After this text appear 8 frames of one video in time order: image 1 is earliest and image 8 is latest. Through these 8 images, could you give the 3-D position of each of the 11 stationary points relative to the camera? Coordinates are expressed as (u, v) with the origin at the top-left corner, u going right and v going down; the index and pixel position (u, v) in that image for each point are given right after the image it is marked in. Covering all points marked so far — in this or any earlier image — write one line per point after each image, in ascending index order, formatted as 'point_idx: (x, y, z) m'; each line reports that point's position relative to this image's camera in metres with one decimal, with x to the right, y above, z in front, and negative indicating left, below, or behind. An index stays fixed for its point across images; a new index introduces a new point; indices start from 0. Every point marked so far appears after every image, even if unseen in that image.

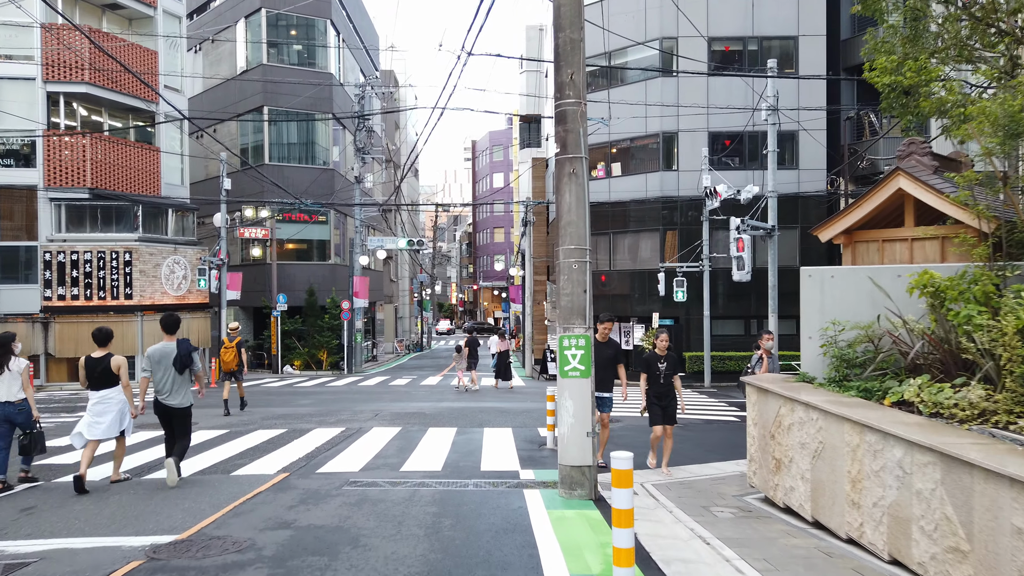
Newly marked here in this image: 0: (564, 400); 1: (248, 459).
0: (+0.6, -1.2, +7.7) m
1: (-3.6, -2.3, +10.3) m
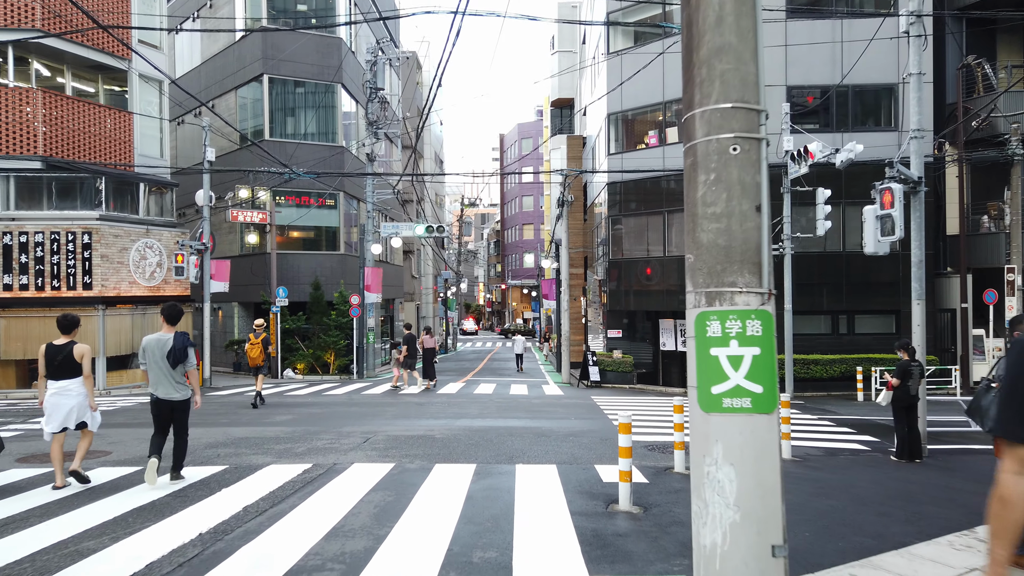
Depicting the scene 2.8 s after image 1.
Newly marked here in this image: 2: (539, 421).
0: (+0.9, -0.8, +3.2) m
1: (-3.2, -2.0, +6.0) m
2: (+0.5, -2.5, +14.0) m
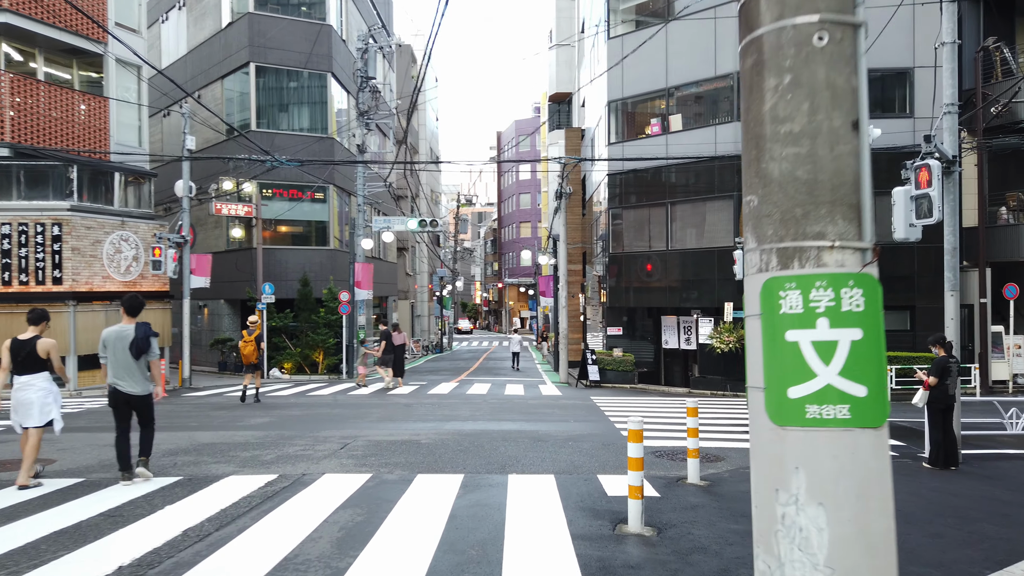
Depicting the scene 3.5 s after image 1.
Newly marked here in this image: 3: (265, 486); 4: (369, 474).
0: (+0.8, -0.7, +2.2) m
1: (-3.2, -1.8, +4.9) m
2: (+0.4, -2.3, +13.0) m
3: (-2.6, -2.1, +7.9) m
4: (-1.6, -2.1, +8.5) m
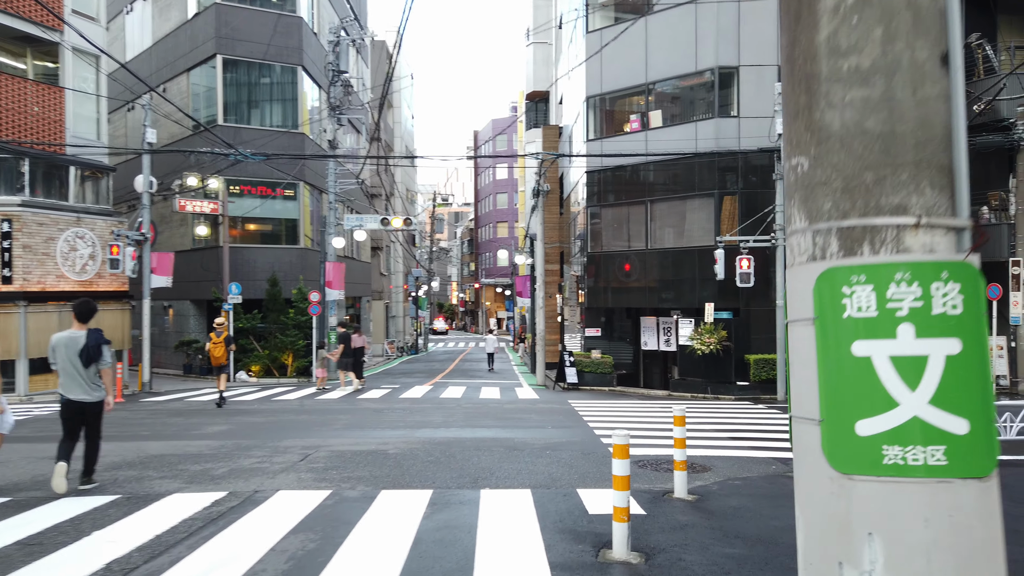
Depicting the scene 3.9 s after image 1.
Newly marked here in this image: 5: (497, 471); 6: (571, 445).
0: (+0.7, -0.6, +1.5) m
1: (-3.4, -1.8, +4.2) m
2: (0.0, -2.3, +12.3) m
3: (-2.9, -2.1, +7.2) m
4: (-1.9, -2.1, +7.8) m
5: (-0.2, -2.1, +8.8) m
6: (+0.8, -2.2, +10.7) m
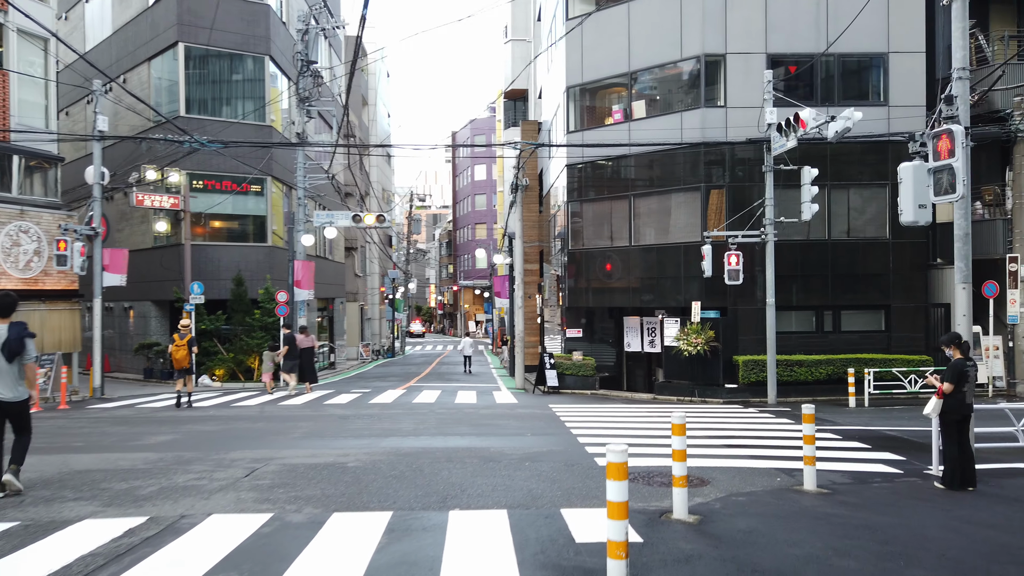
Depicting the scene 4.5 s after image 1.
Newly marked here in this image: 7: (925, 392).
0: (+0.7, -0.5, +0.5) m
1: (-3.6, -1.7, +3.0) m
2: (-0.4, -2.3, +11.2) m
3: (-3.1, -2.0, +6.0) m
4: (-2.1, -2.0, +6.6) m
5: (-0.4, -2.0, +7.7) m
6: (+0.5, -2.2, +9.7) m
7: (+9.8, -2.5, +17.8) m
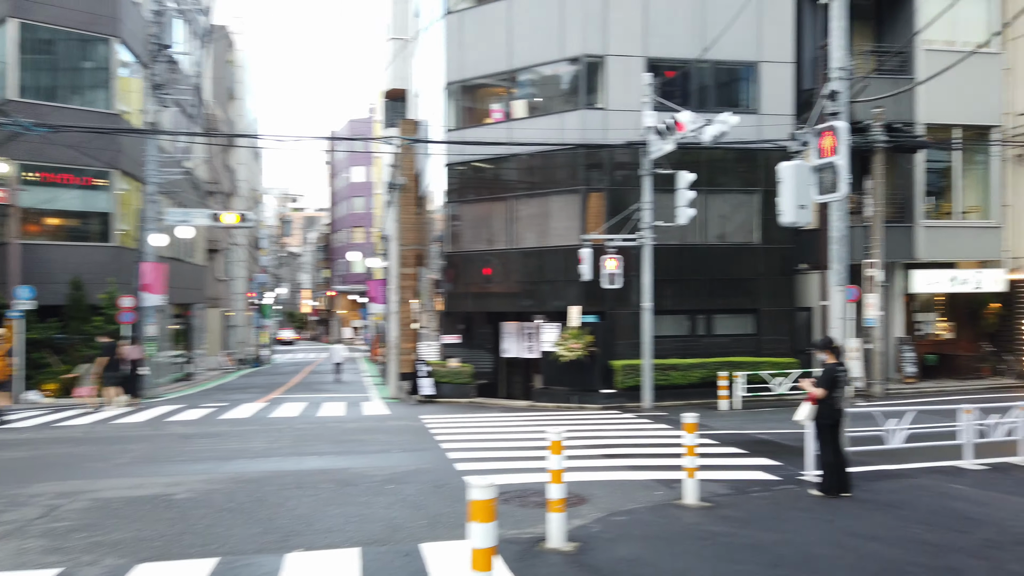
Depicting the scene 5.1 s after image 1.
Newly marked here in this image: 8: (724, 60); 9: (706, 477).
0: (+0.5, -0.5, -0.3) m
1: (-4.1, -1.7, +1.5) m
2: (-2.2, -2.3, +10.1) m
3: (-4.1, -2.0, +4.6) m
4: (-3.2, -2.0, +5.3) m
5: (-1.7, -2.1, +6.6) m
6: (-1.1, -2.2, +8.7) m
7: (+6.8, -2.6, +18.2) m
8: (+5.6, +6.1, +19.9) m
9: (+2.3, -2.3, +9.0) m
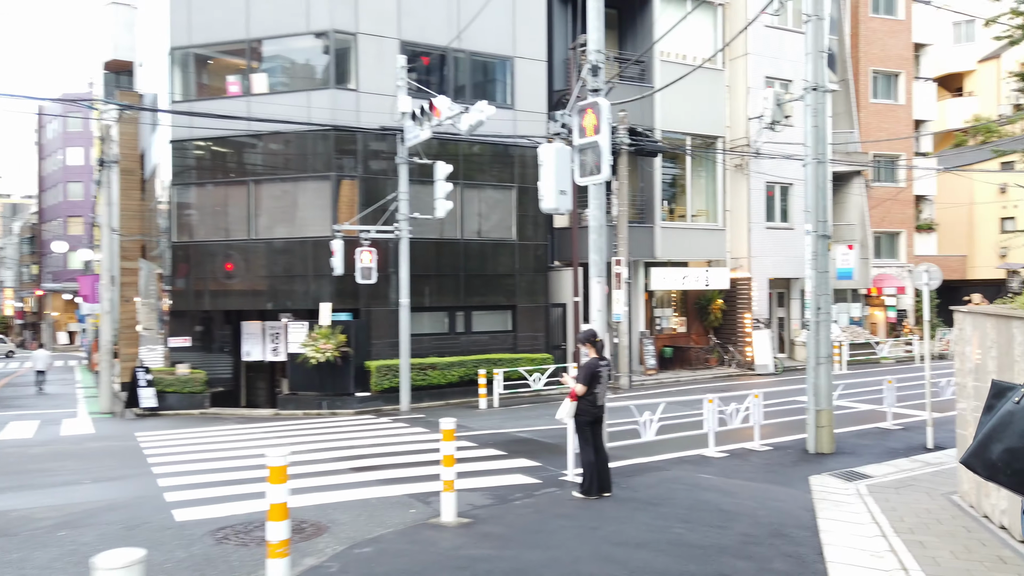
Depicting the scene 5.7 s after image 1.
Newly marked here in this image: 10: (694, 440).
0: (+0.7, -0.3, -1.2) m
1: (-4.2, -1.5, -1.0) m
2: (-5.2, -2.2, +7.8) m
3: (-5.2, -1.8, +2.0) m
4: (-4.7, -1.9, +2.9) m
5: (-3.6, -1.9, +4.7) m
6: (-3.7, -2.1, +6.8) m
7: (+0.9, -2.5, +18.3) m
8: (-0.8, +6.2, +19.6) m
9: (-0.5, -2.2, +8.2) m
10: (+2.8, -2.3, +11.5) m
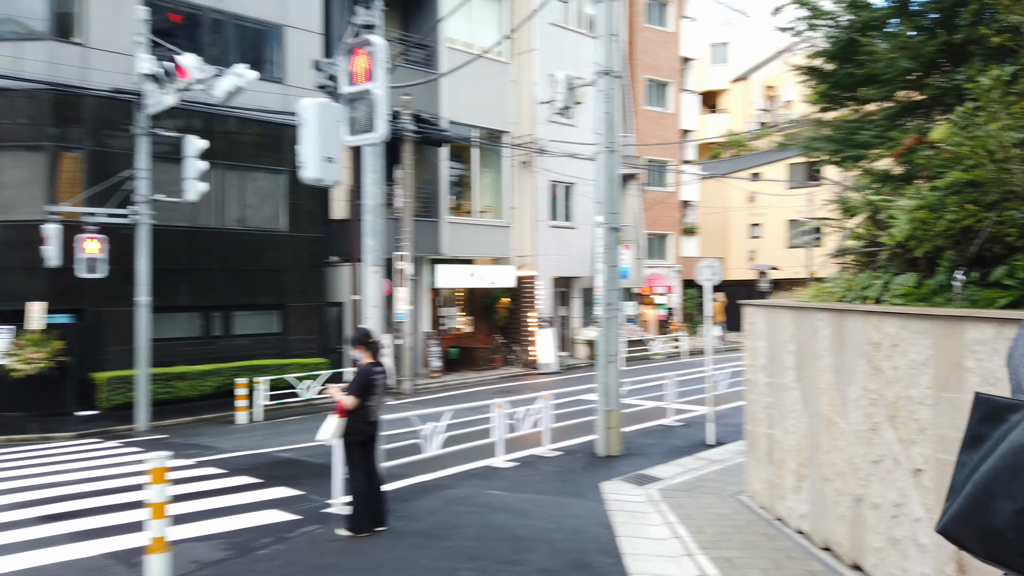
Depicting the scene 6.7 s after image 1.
0: (+1.1, -0.2, -2.3) m
1: (-3.7, -1.4, -3.4) m
2: (-7.1, -2.1, +4.7) m
3: (-5.4, -1.7, -0.9) m
4: (-5.2, -1.8, +0.2) m
5: (-4.7, -1.8, +2.1) m
6: (-5.3, -2.0, +4.2) m
7: (-4.2, -2.4, +16.5) m
8: (-6.1, +6.2, +17.2) m
9: (-2.7, -2.1, +6.4) m
10: (-0.4, -2.3, +10.5) m
